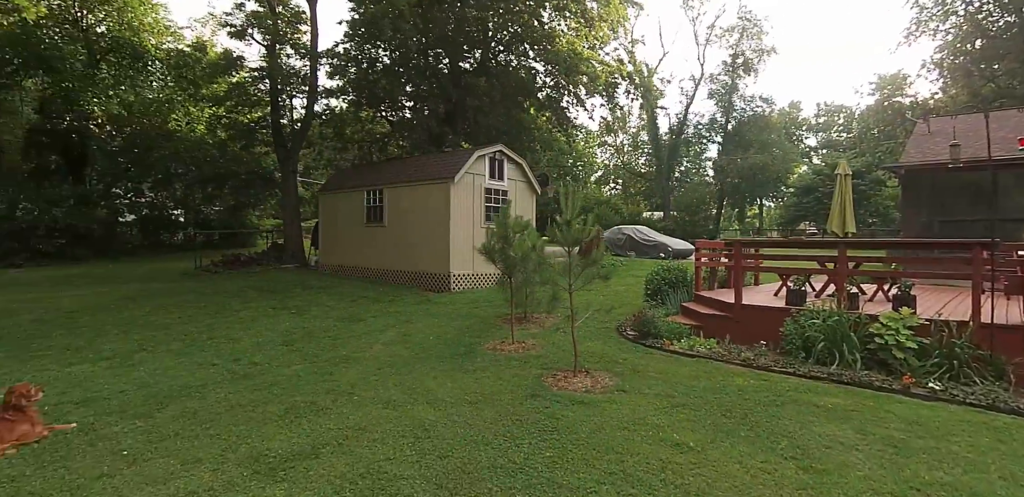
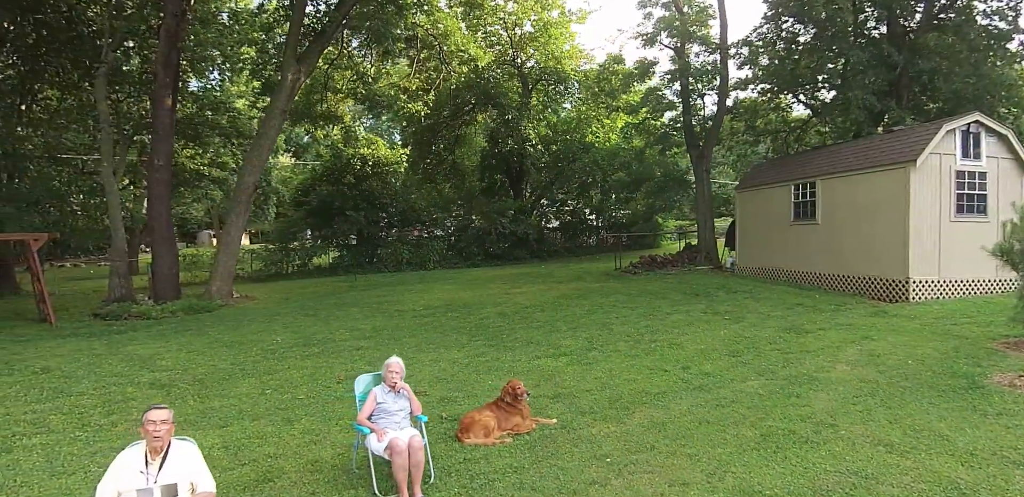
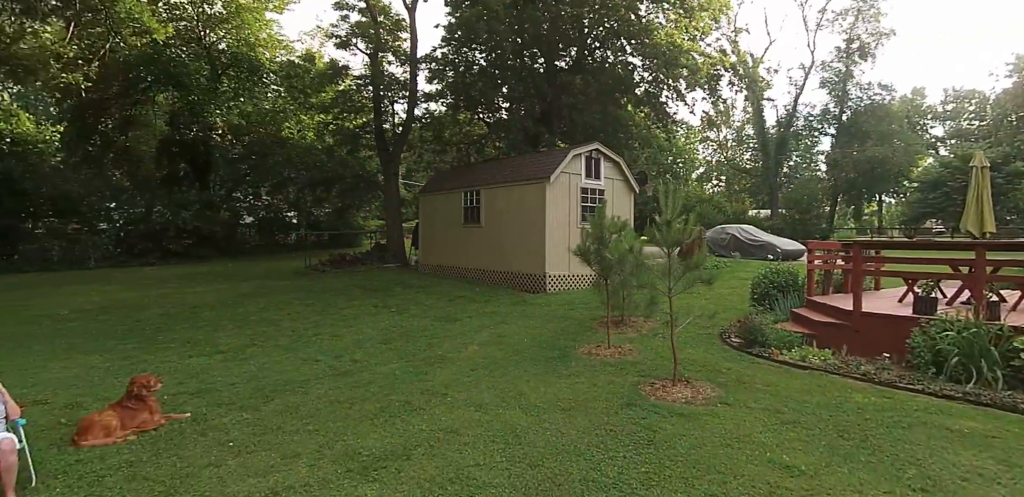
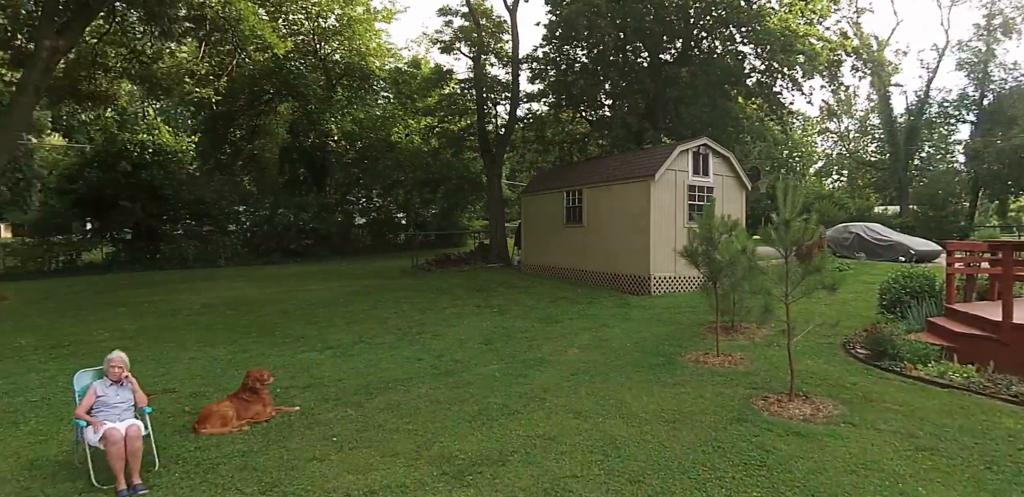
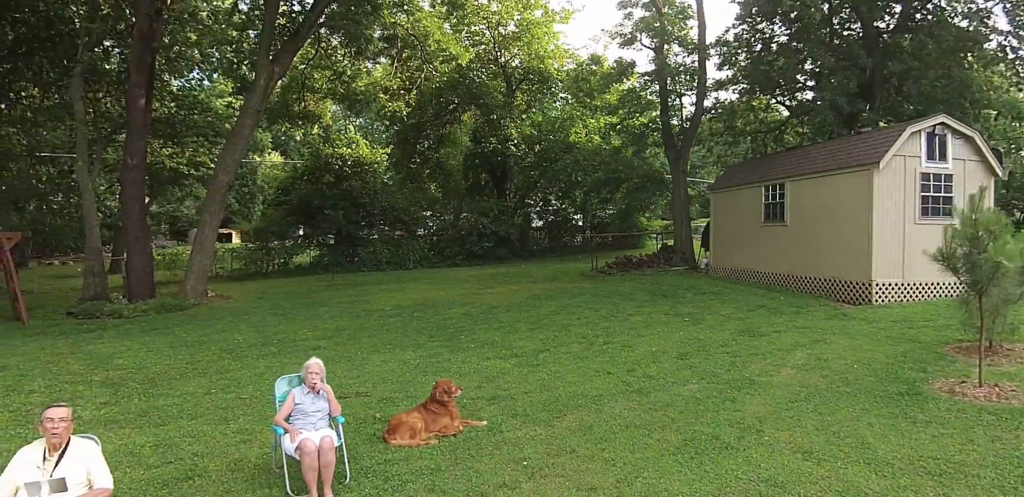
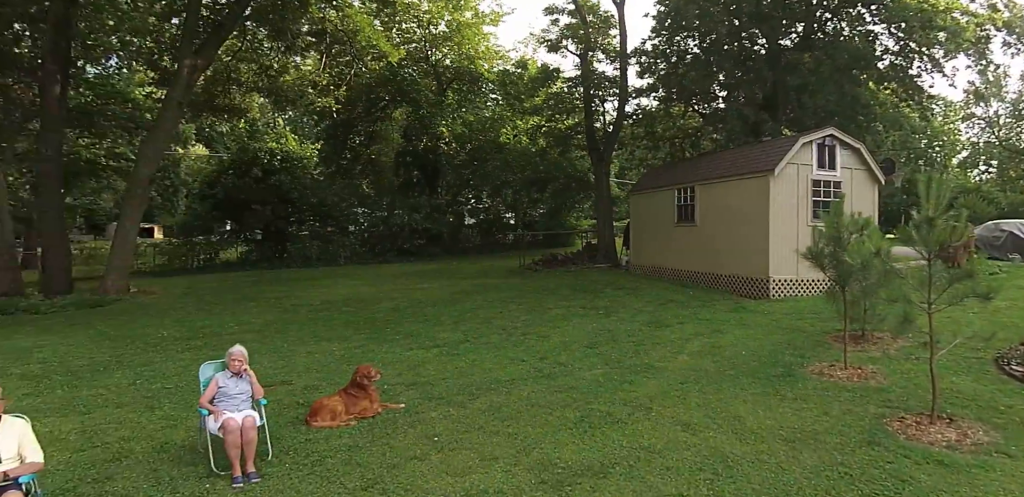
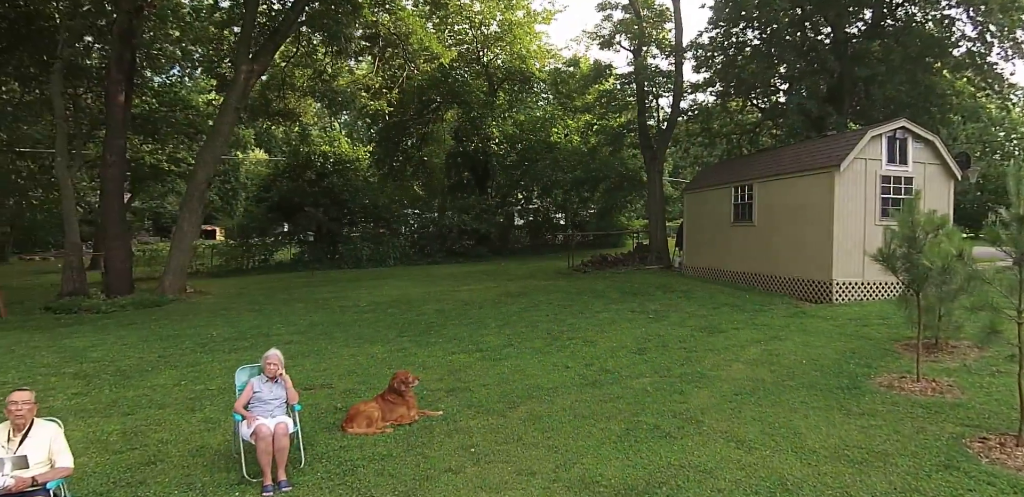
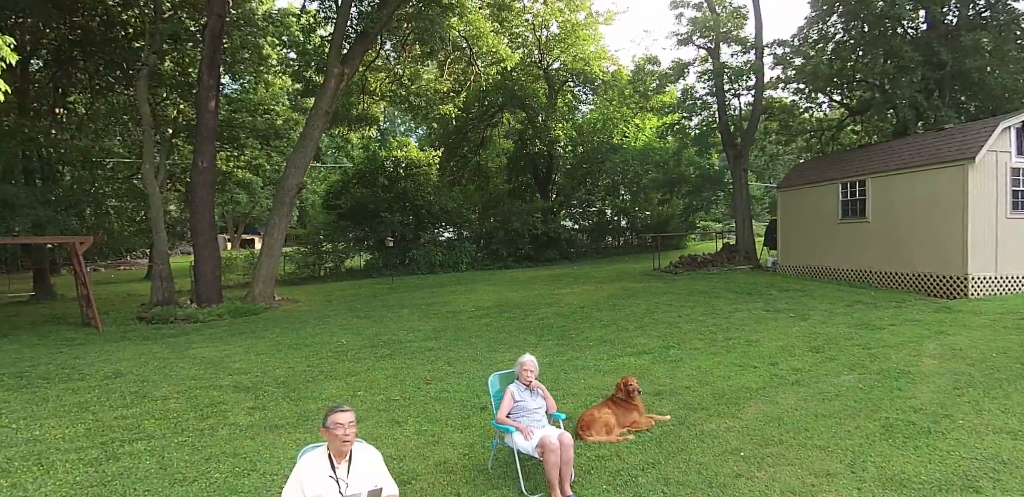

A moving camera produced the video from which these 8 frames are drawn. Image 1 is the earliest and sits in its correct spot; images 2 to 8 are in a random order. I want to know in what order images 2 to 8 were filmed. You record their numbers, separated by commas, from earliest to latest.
3, 4, 6, 7, 5, 2, 8
